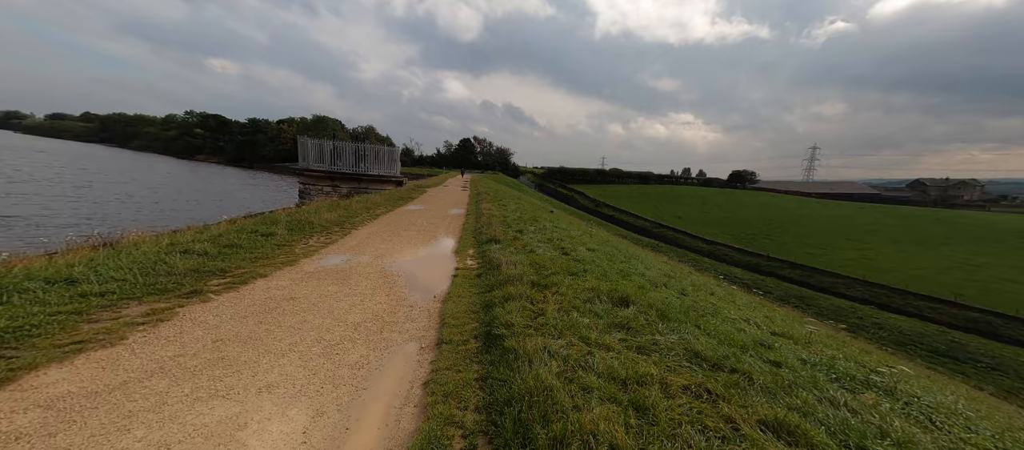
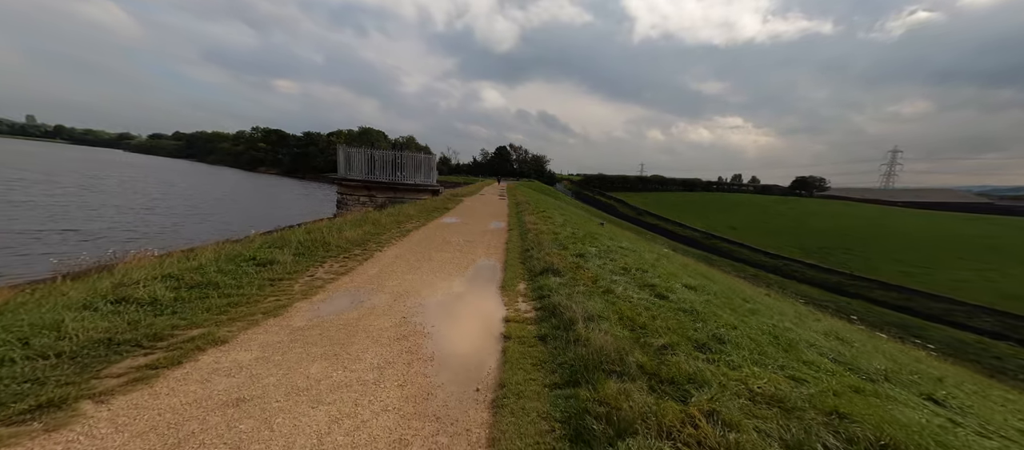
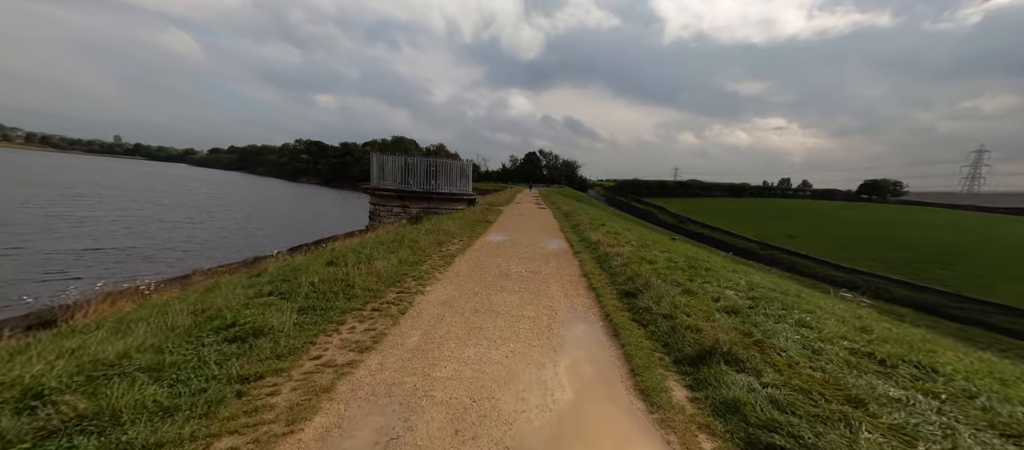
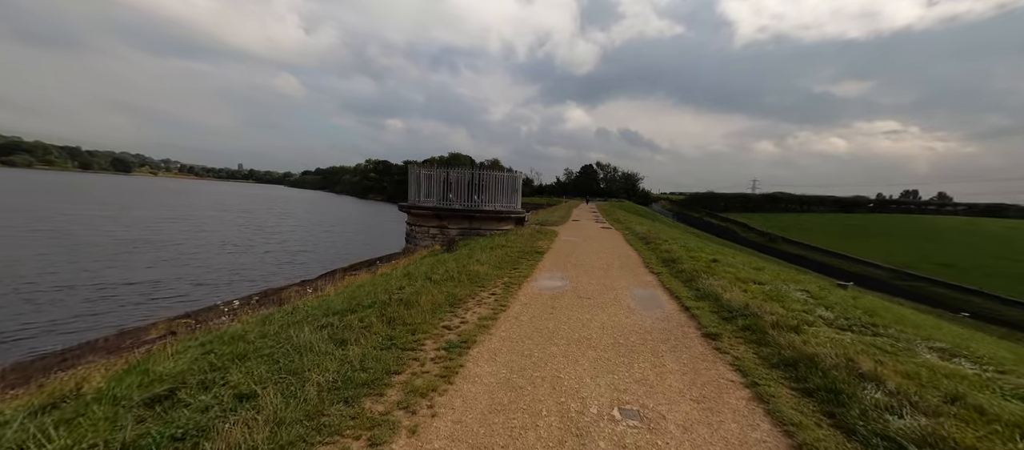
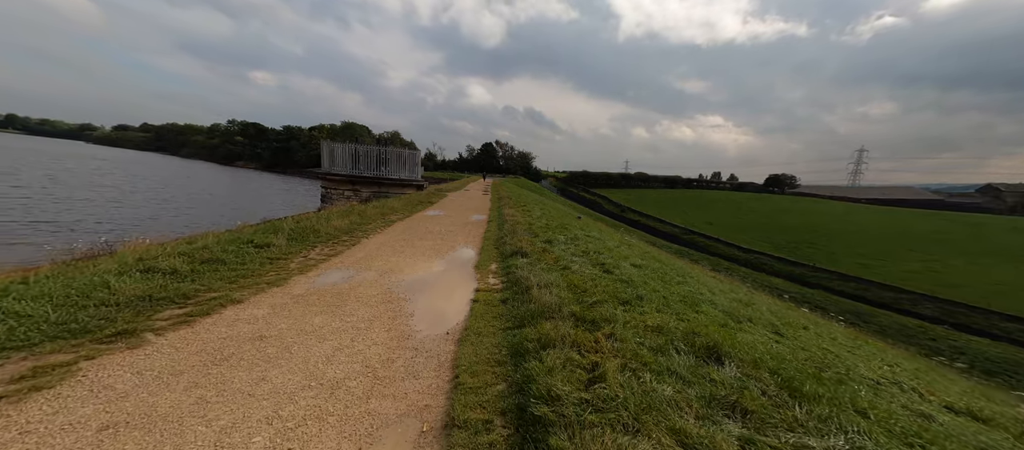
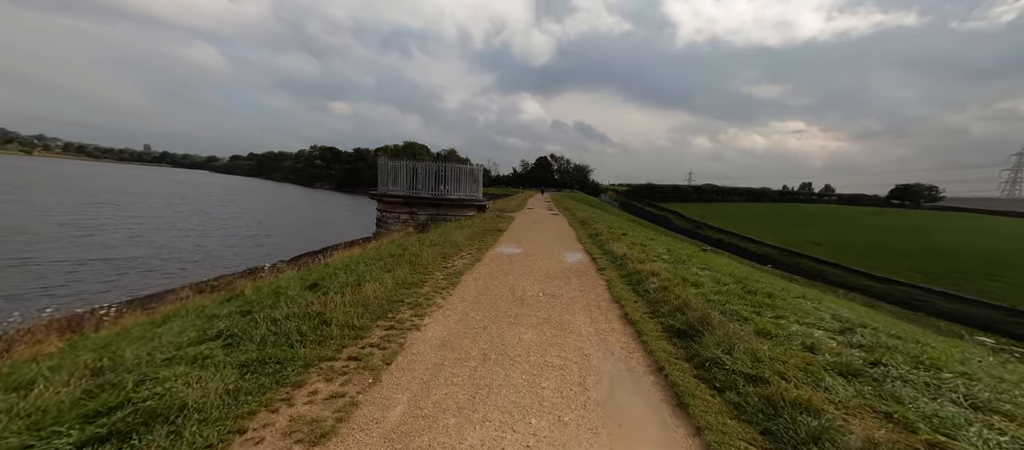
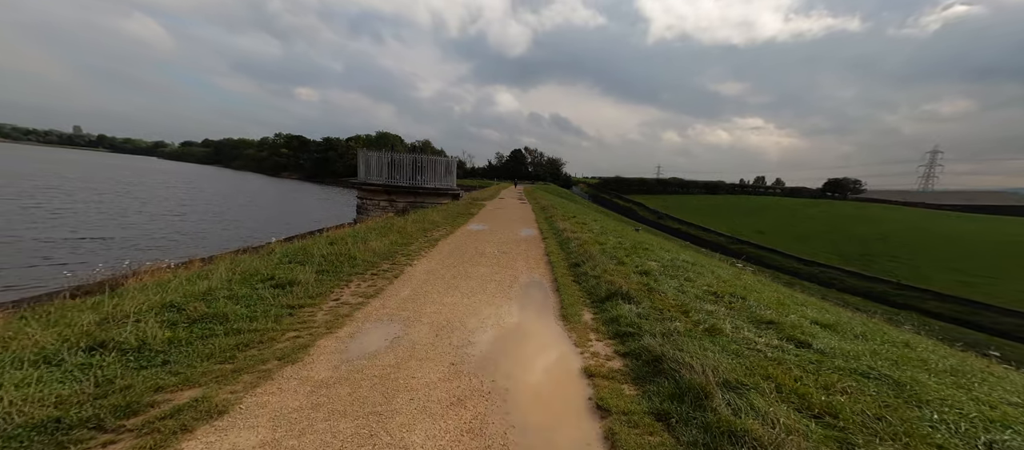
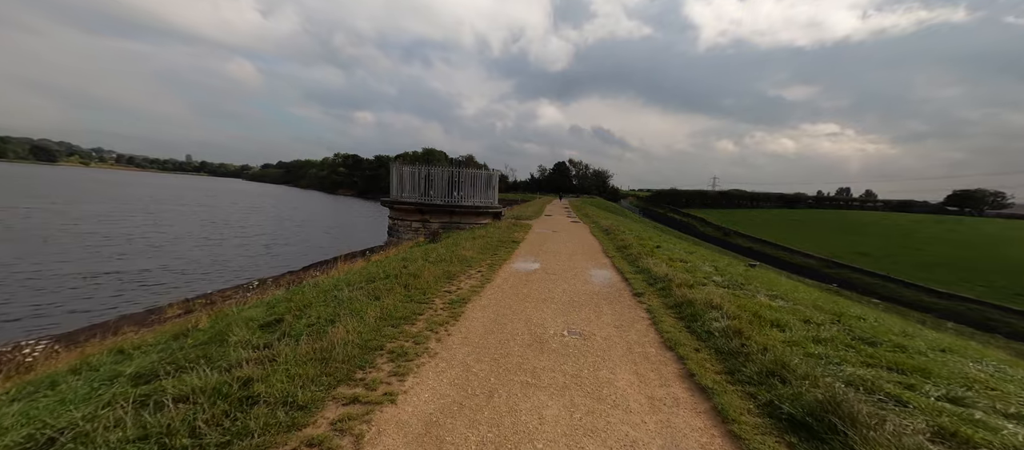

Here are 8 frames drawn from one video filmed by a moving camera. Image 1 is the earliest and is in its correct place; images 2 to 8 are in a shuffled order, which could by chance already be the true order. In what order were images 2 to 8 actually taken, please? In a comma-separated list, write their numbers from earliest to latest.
5, 2, 7, 3, 6, 8, 4
